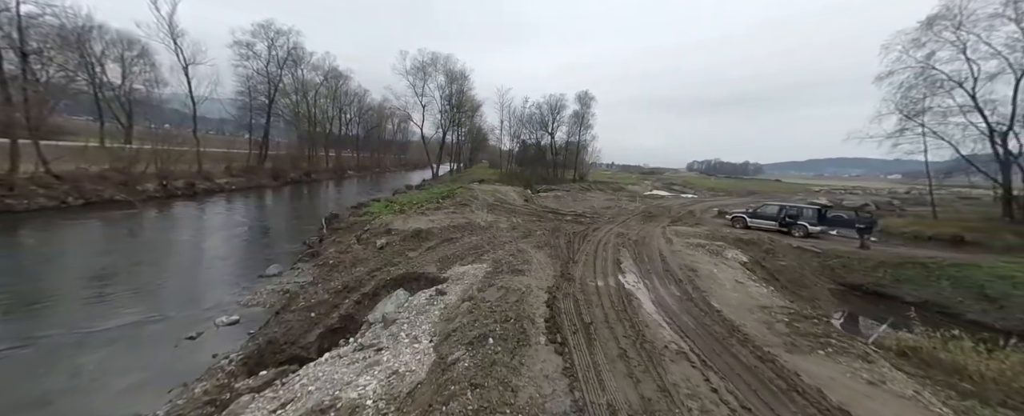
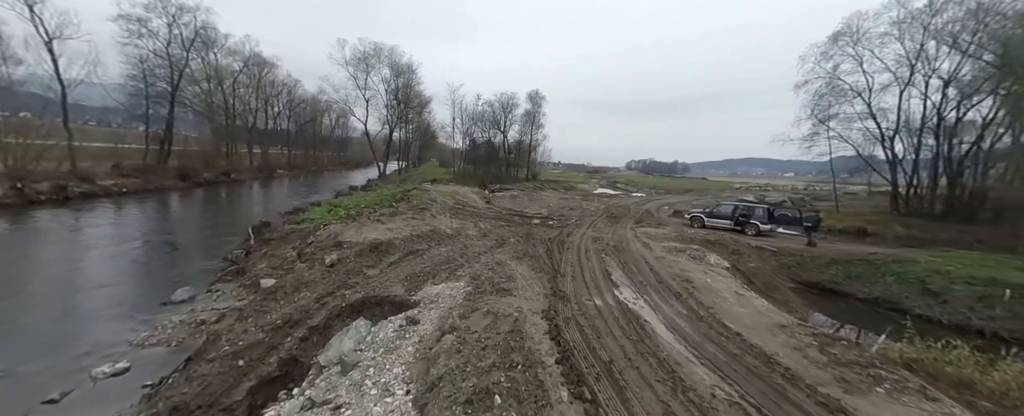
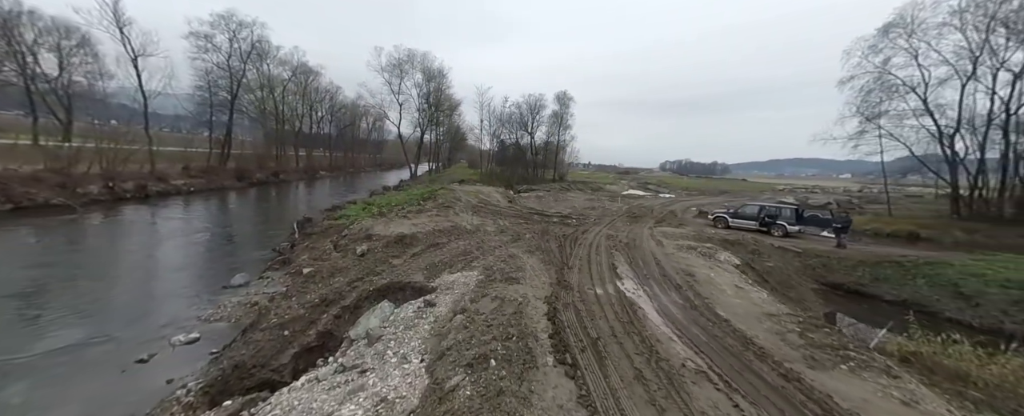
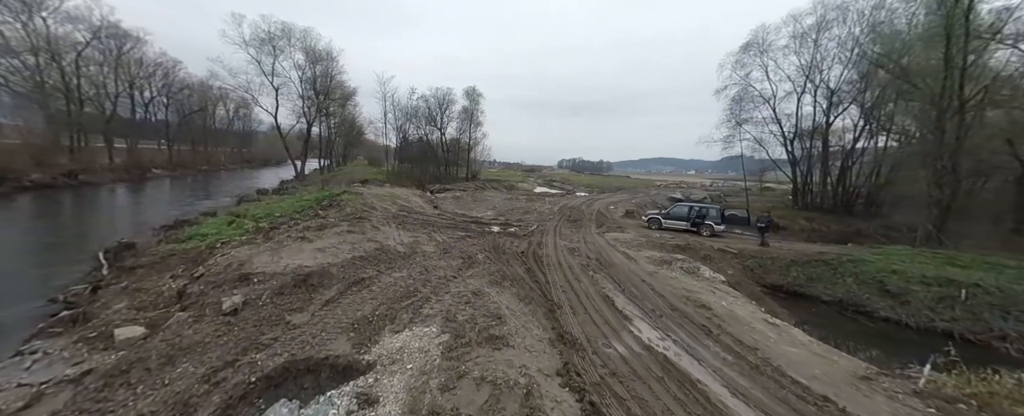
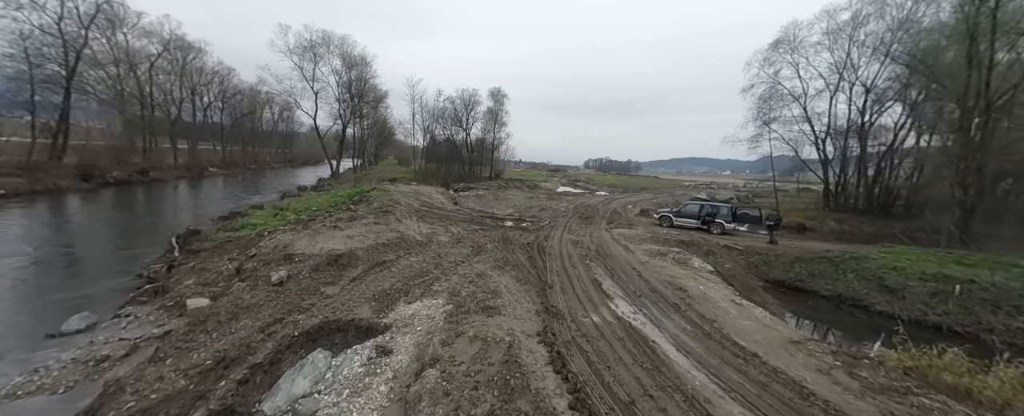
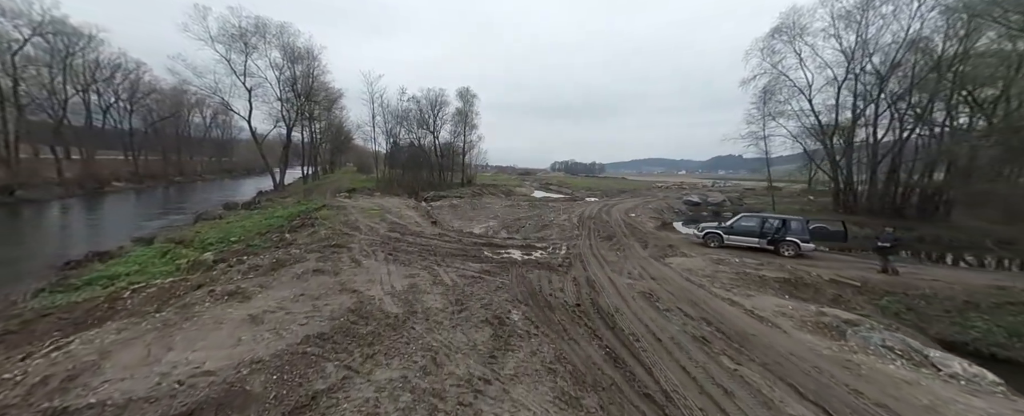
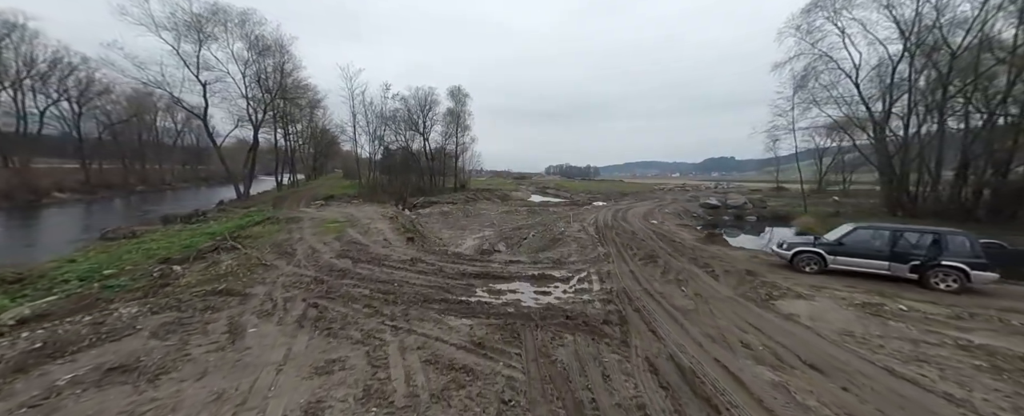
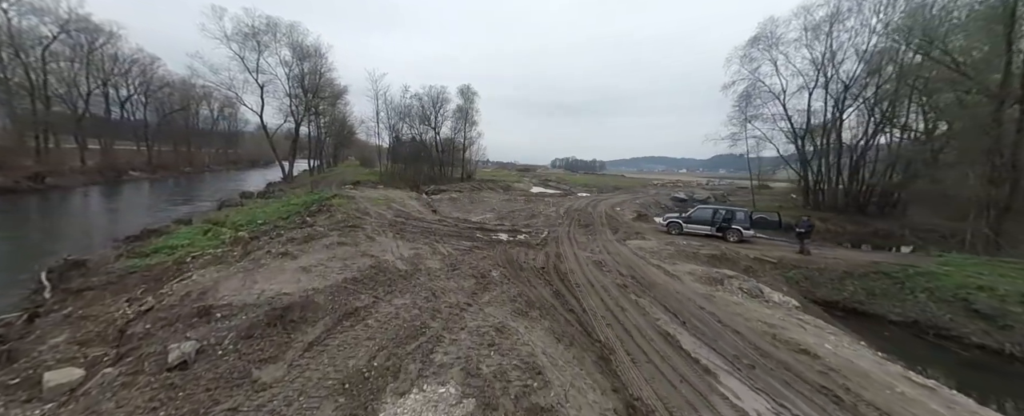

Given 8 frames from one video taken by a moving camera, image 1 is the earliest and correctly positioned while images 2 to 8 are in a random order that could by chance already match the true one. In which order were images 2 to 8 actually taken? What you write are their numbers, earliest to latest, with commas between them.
3, 2, 5, 4, 8, 6, 7
